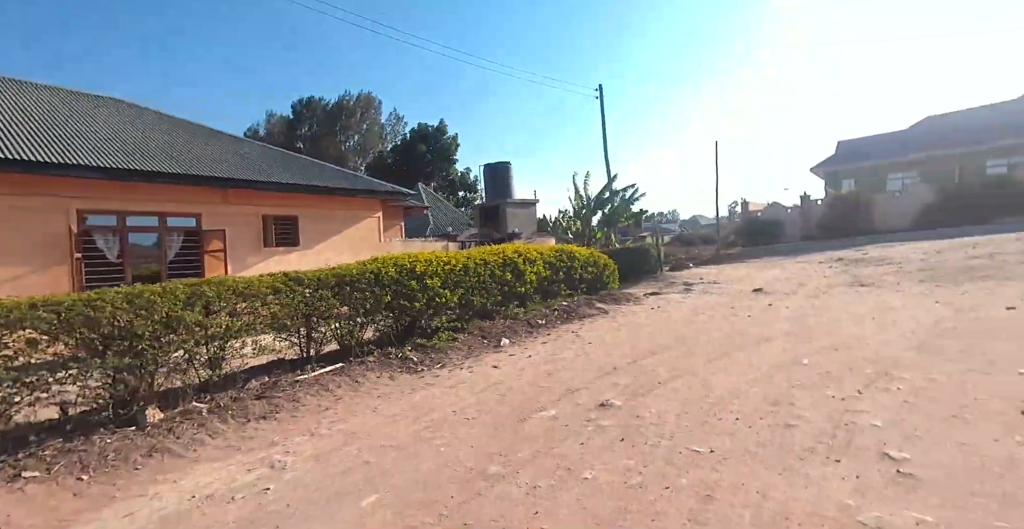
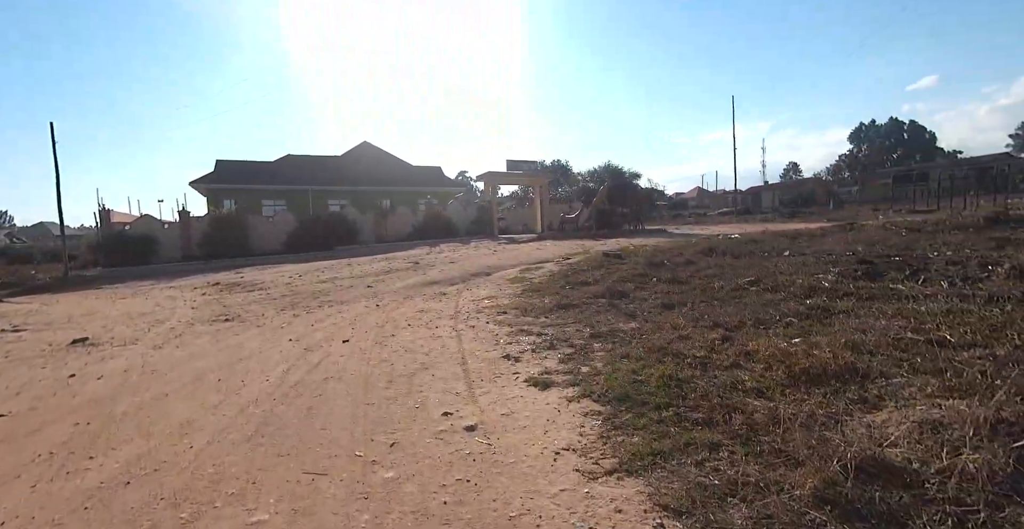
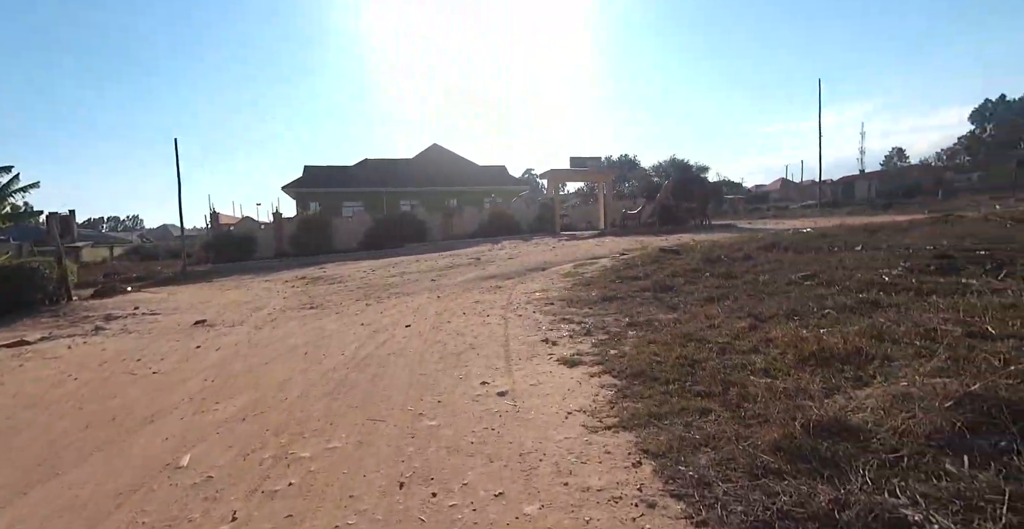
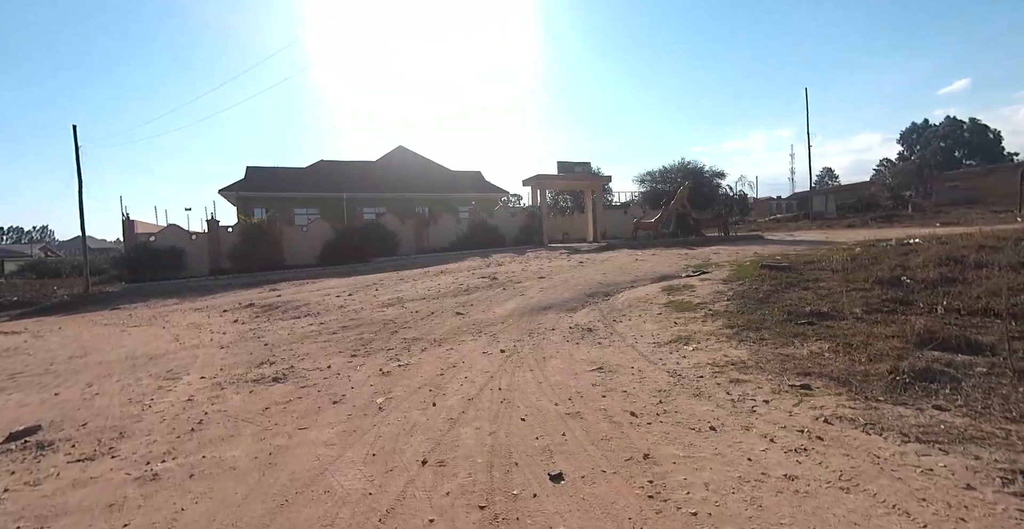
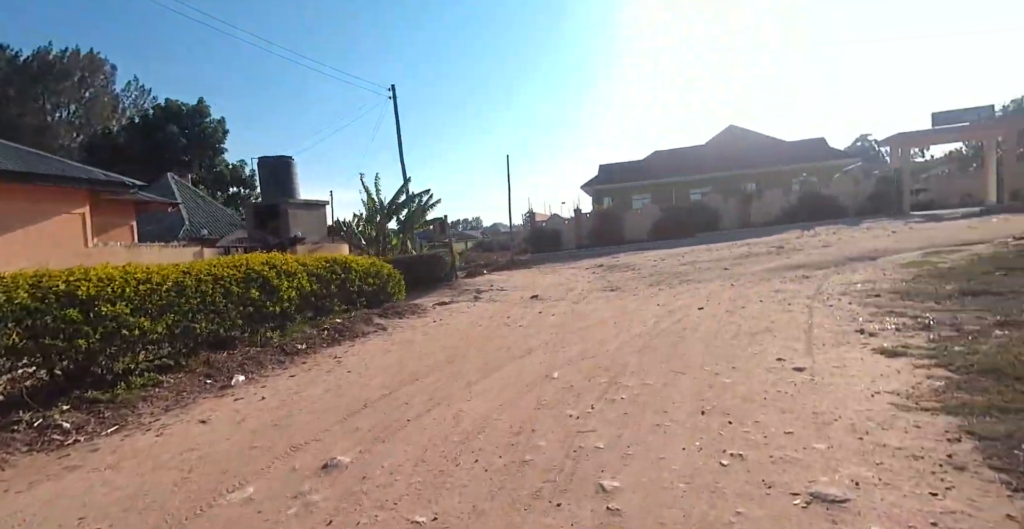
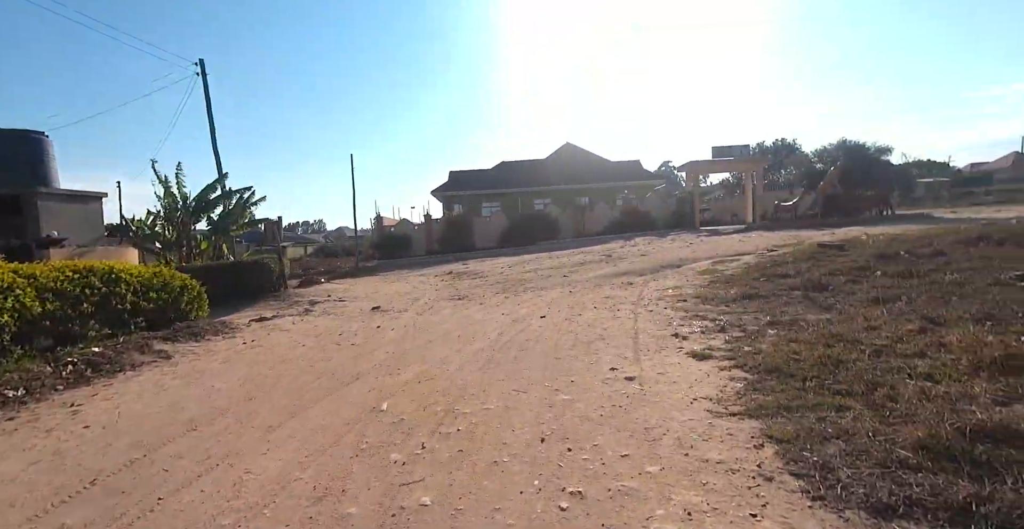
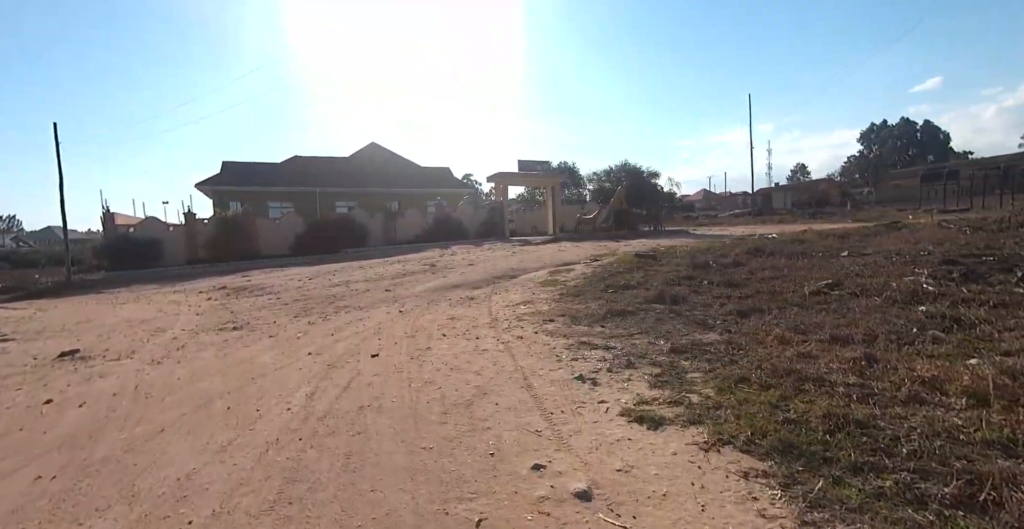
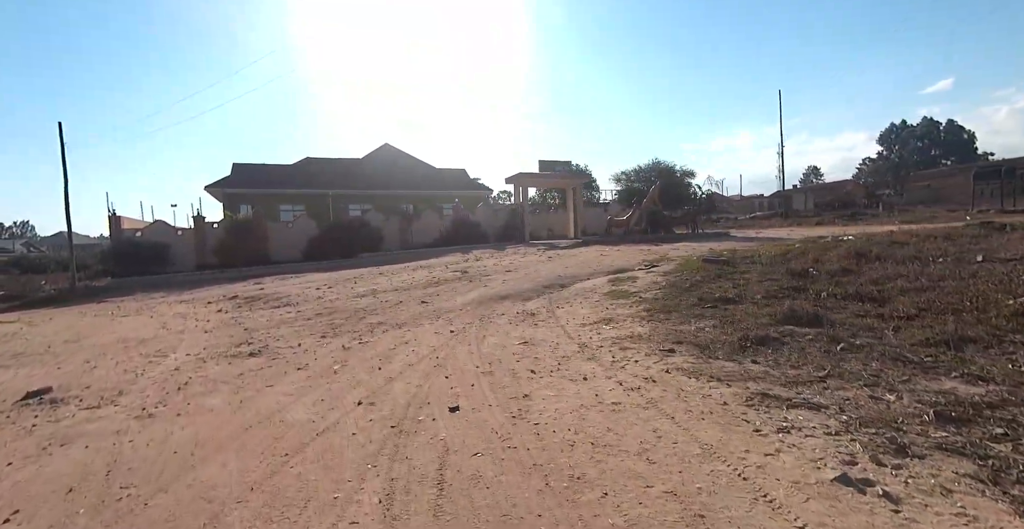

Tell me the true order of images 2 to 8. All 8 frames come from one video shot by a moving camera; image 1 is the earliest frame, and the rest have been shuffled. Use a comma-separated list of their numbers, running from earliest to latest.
5, 6, 3, 2, 7, 8, 4
